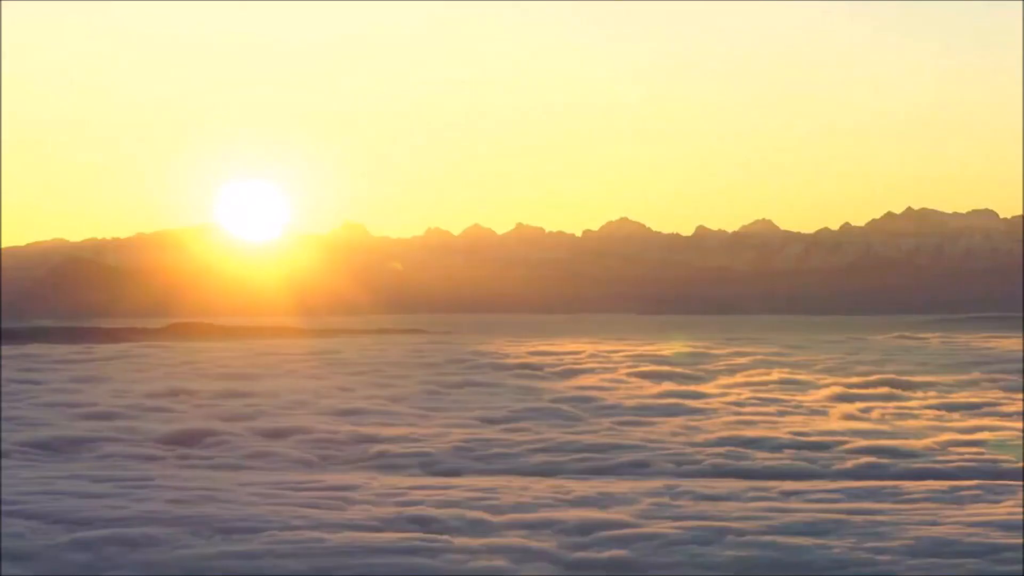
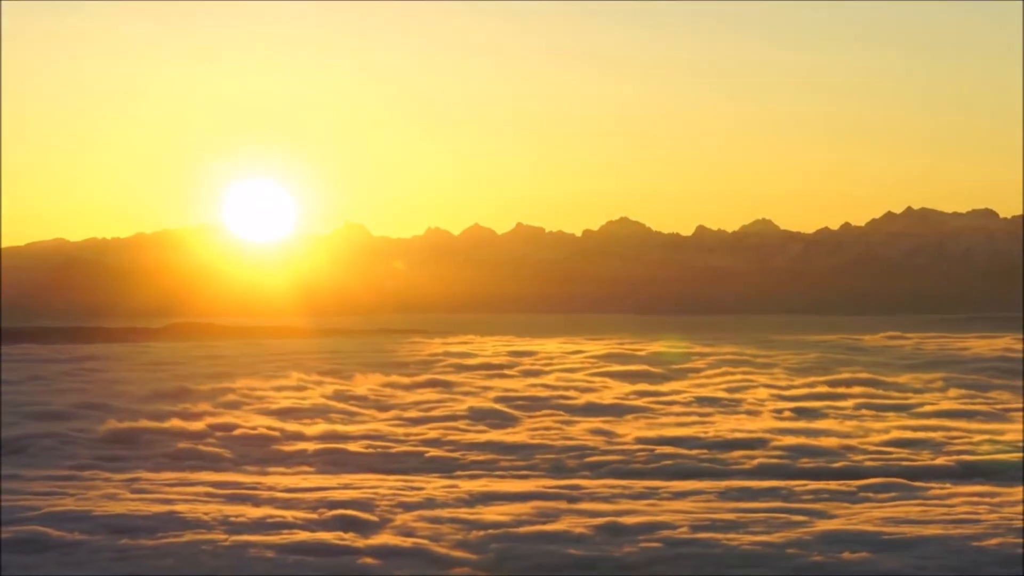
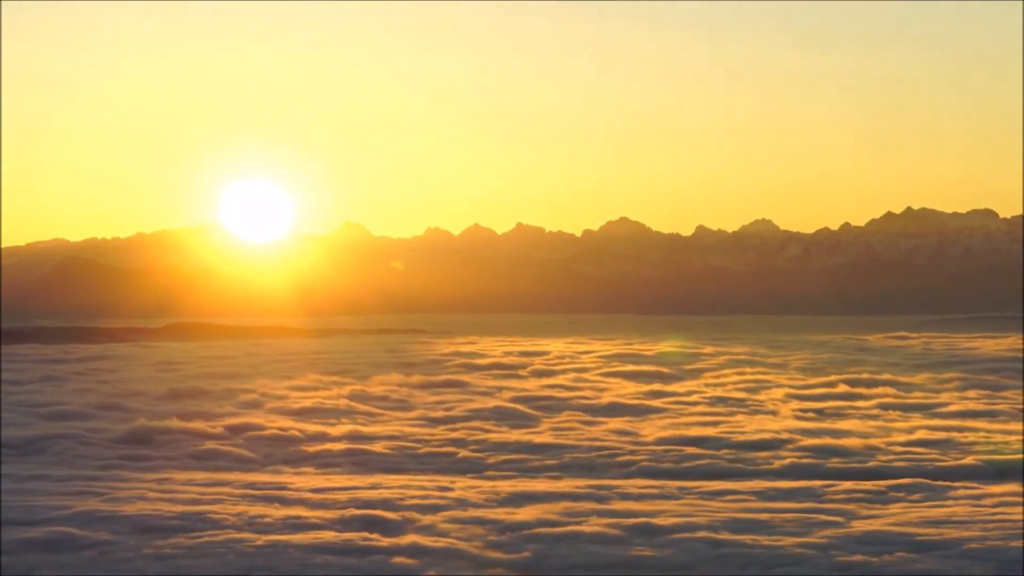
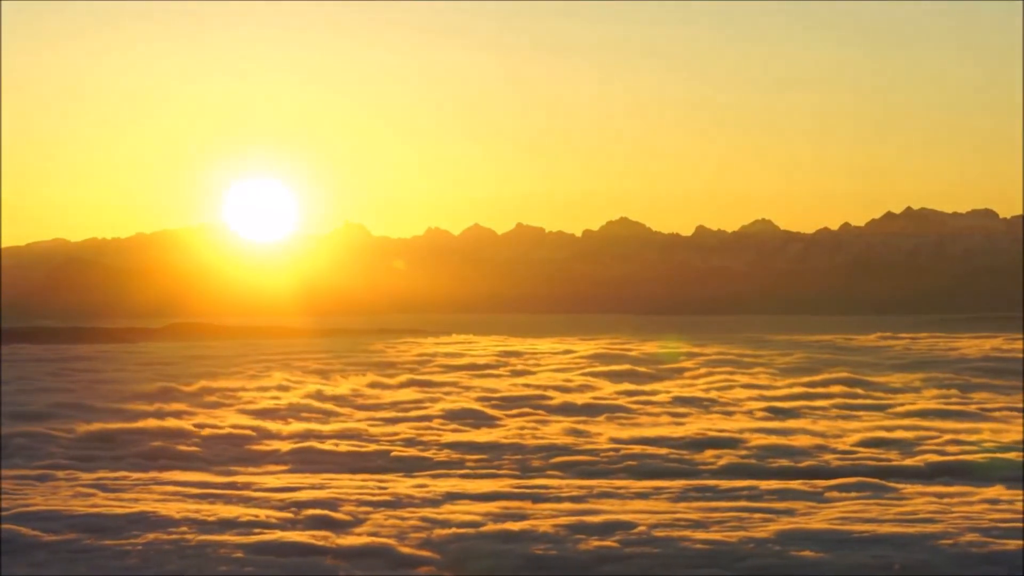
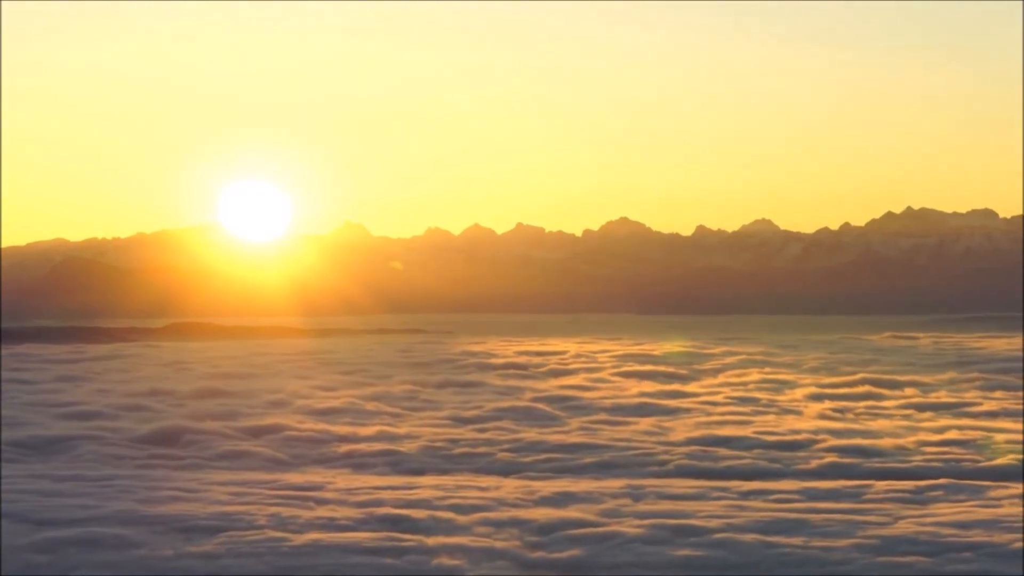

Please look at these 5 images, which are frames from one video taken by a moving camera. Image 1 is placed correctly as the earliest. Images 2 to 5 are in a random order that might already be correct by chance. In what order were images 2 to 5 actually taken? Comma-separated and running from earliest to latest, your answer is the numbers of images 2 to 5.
5, 3, 2, 4
